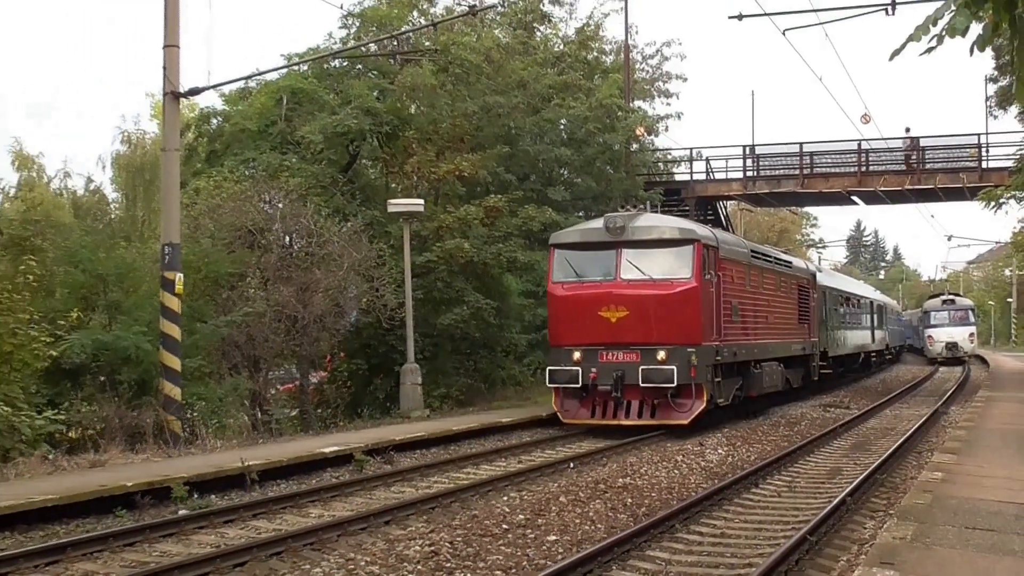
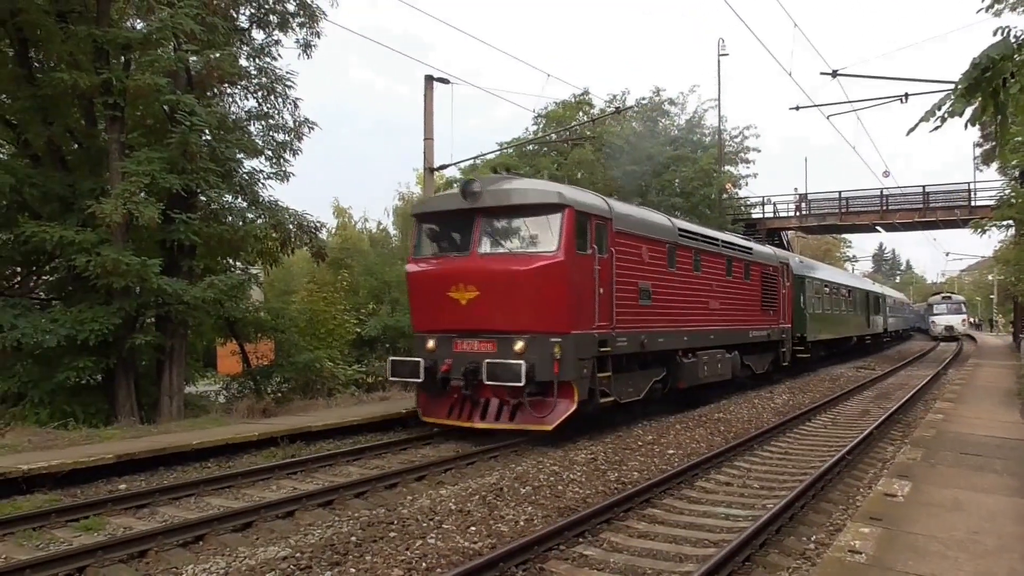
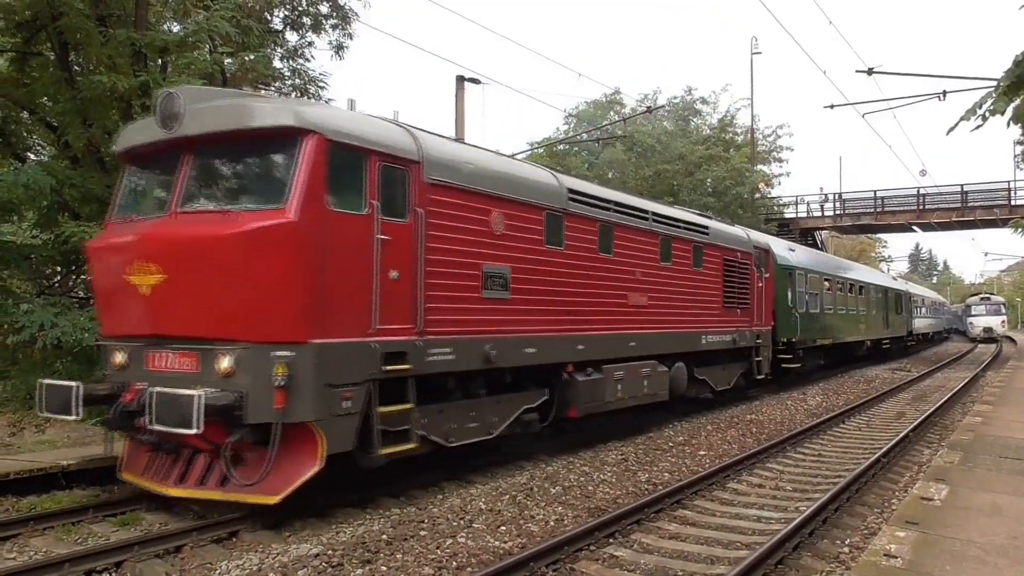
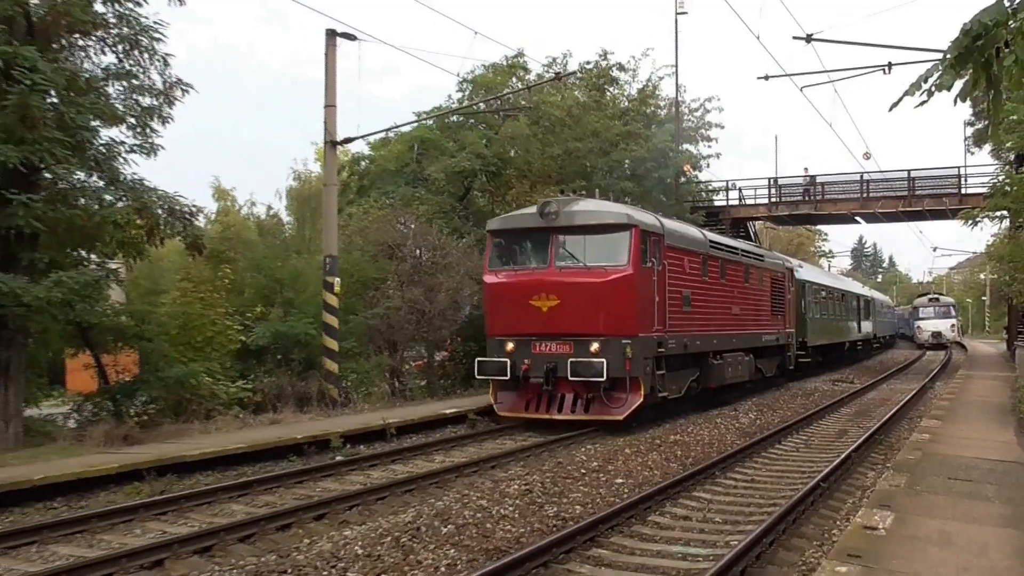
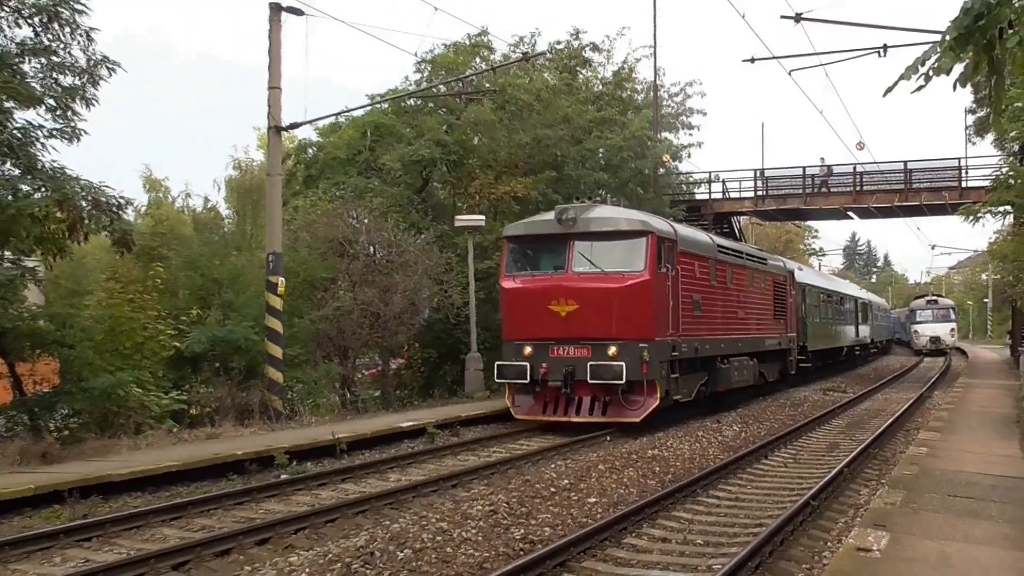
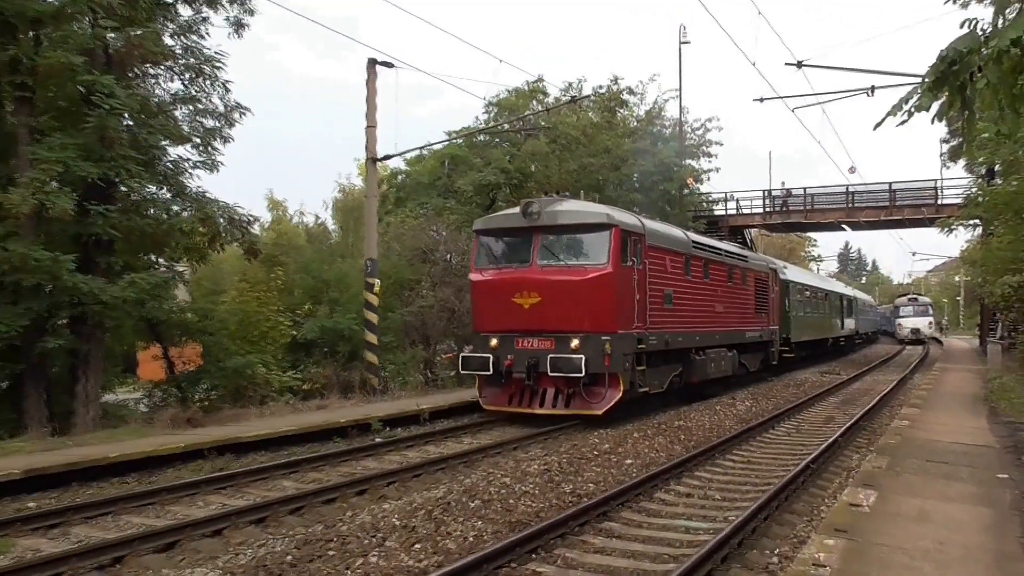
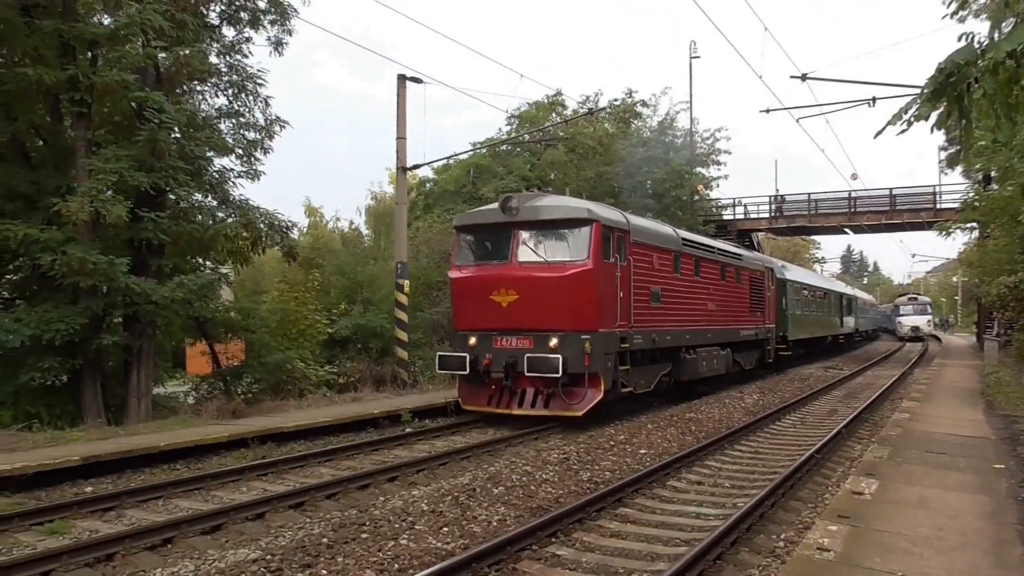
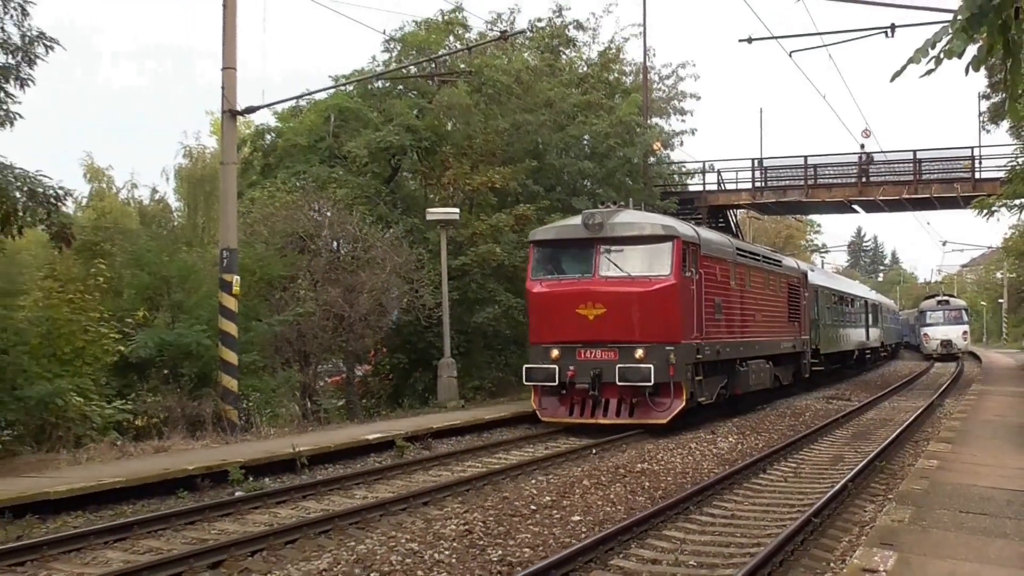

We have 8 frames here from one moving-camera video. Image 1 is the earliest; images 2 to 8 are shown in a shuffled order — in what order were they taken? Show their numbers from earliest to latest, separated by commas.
8, 5, 4, 6, 7, 2, 3
